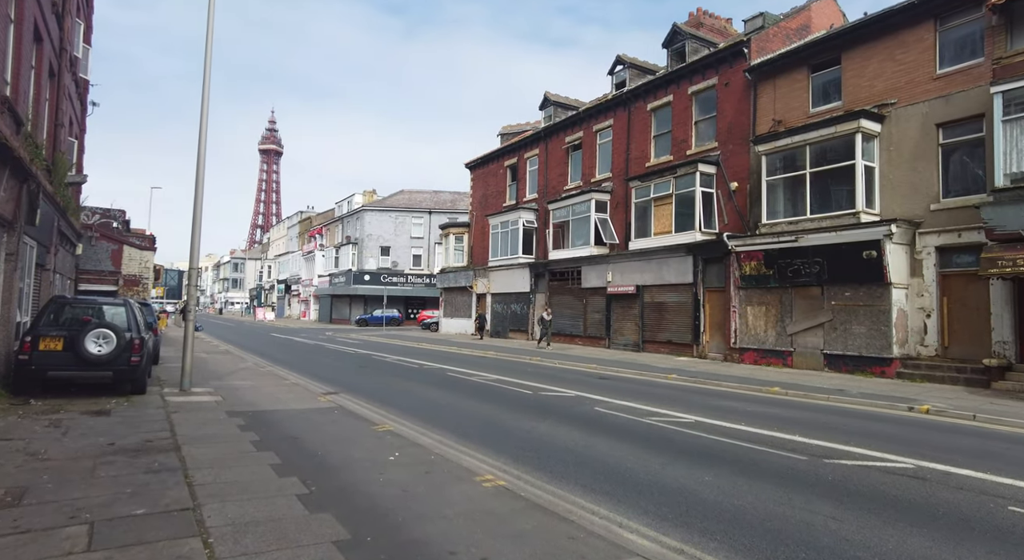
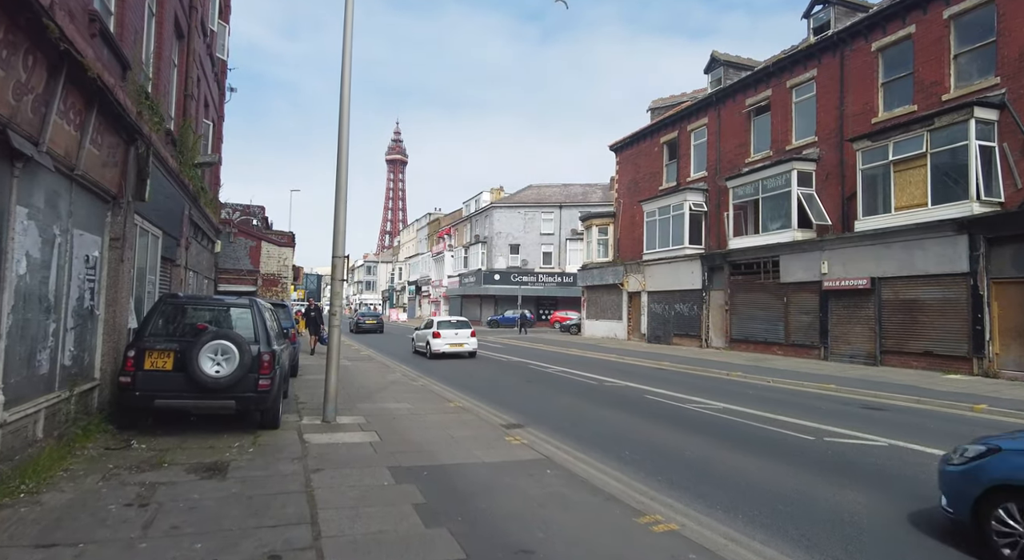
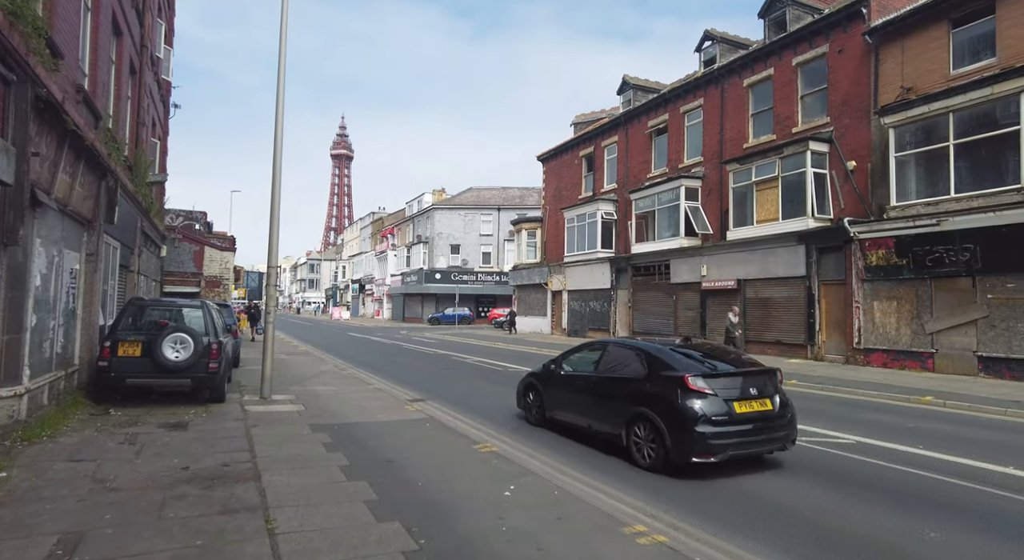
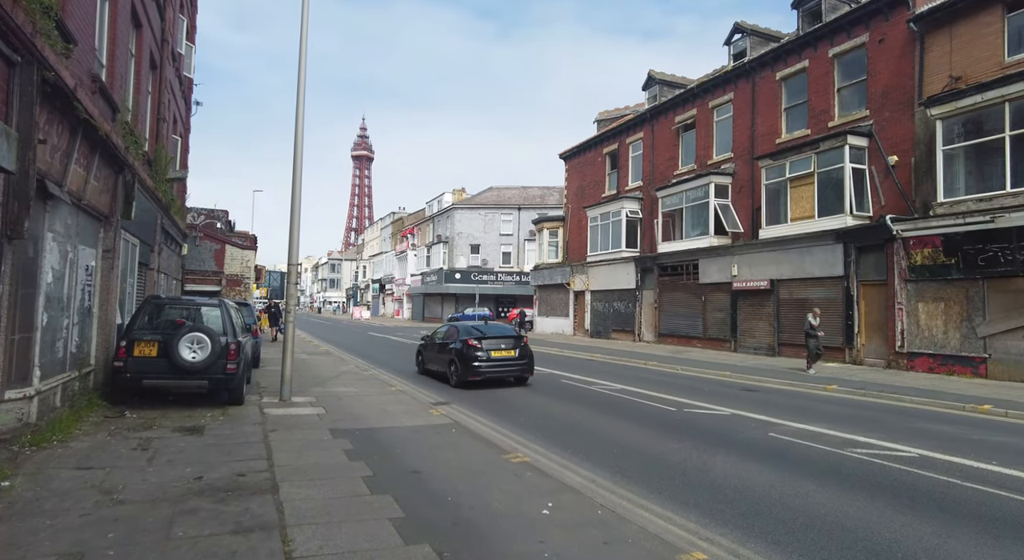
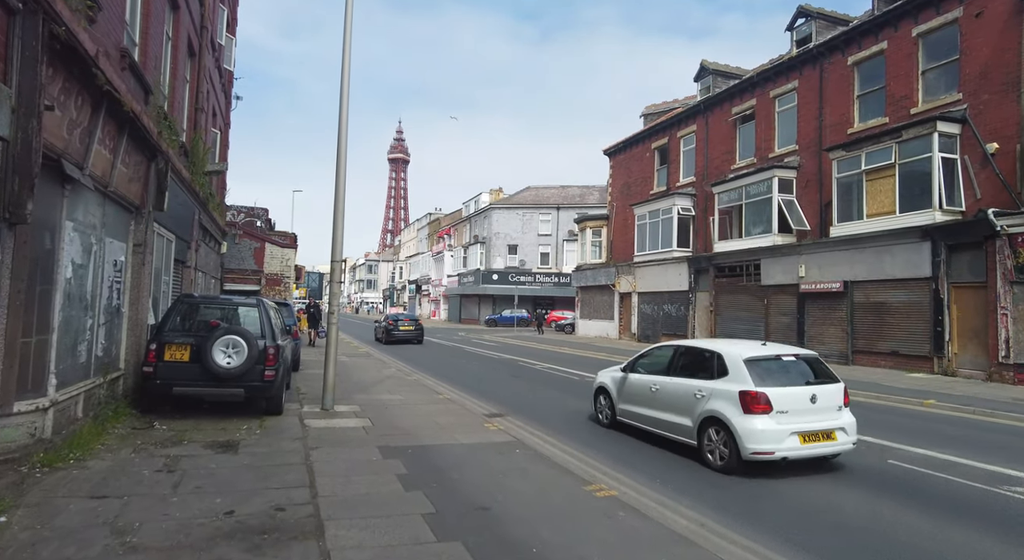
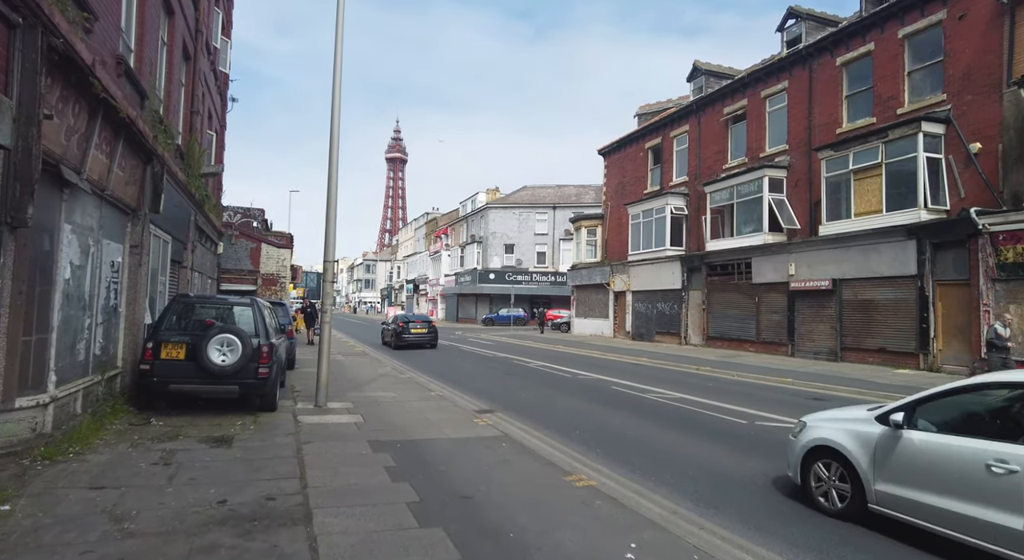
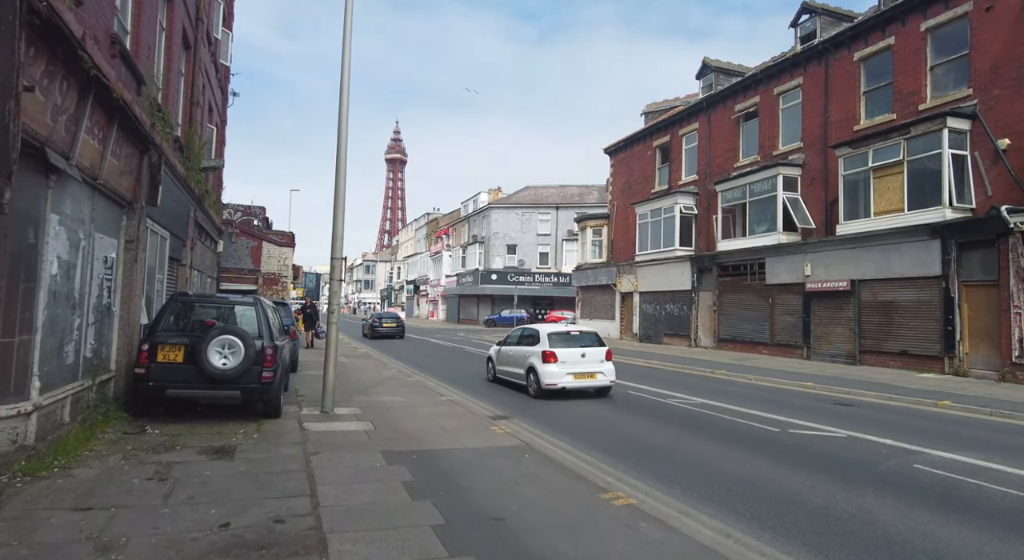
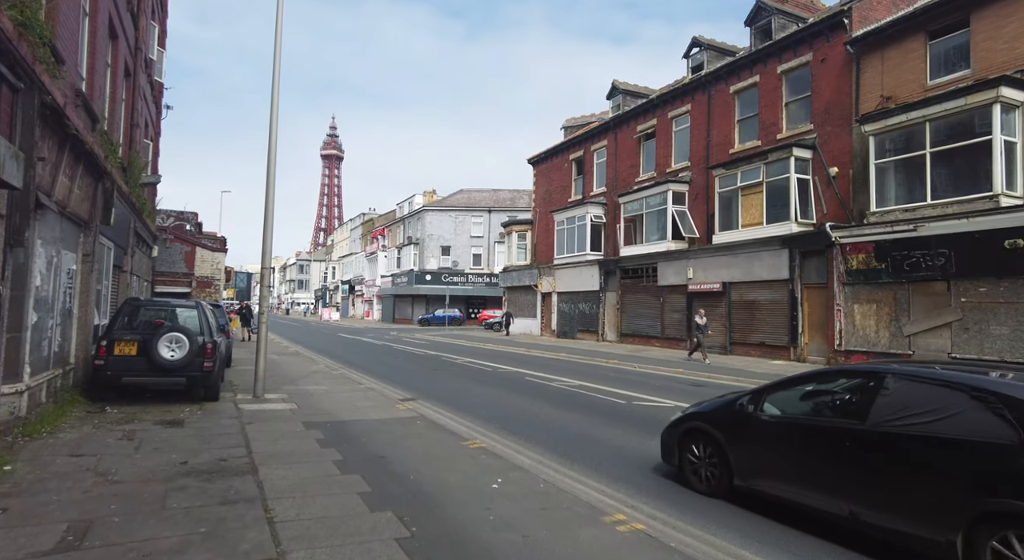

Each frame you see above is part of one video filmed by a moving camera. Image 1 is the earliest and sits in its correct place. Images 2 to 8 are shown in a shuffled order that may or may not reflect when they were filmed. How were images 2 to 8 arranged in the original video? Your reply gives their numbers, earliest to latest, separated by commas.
8, 3, 4, 6, 5, 7, 2
